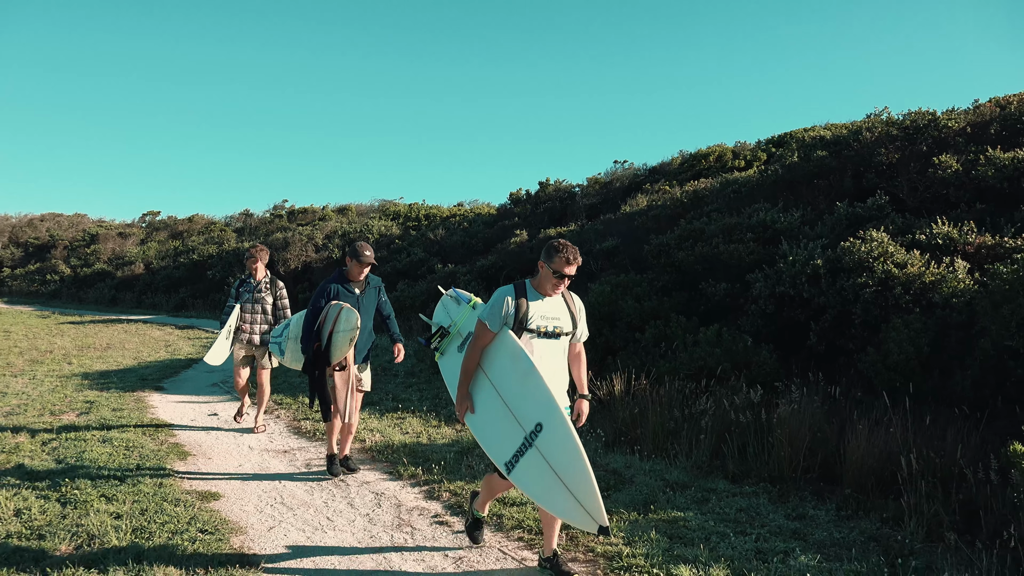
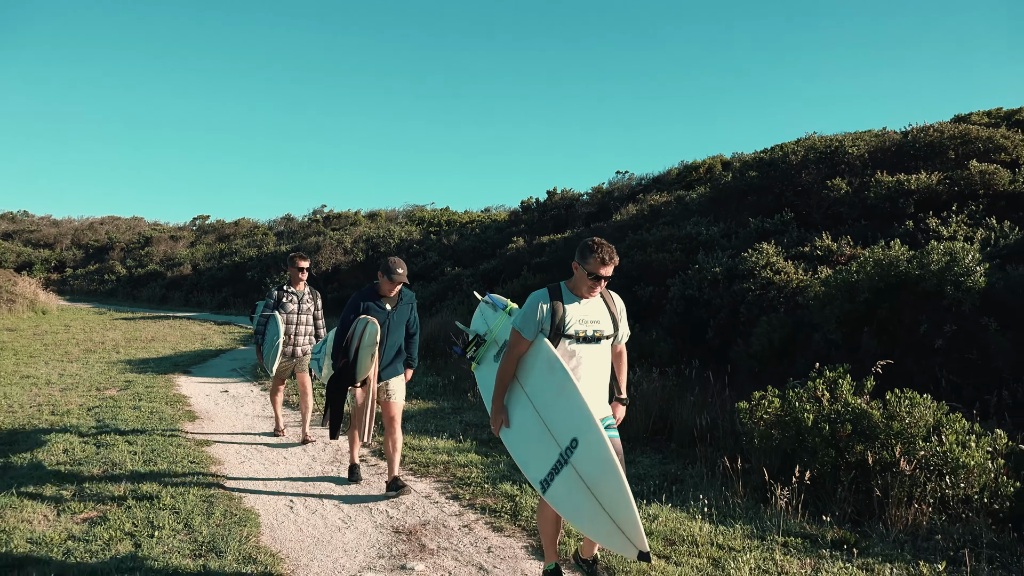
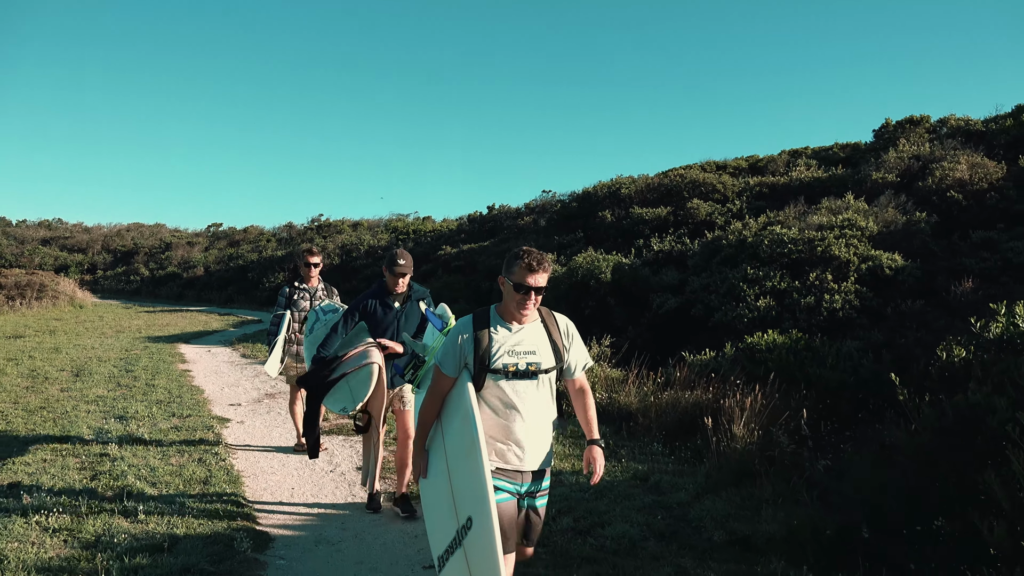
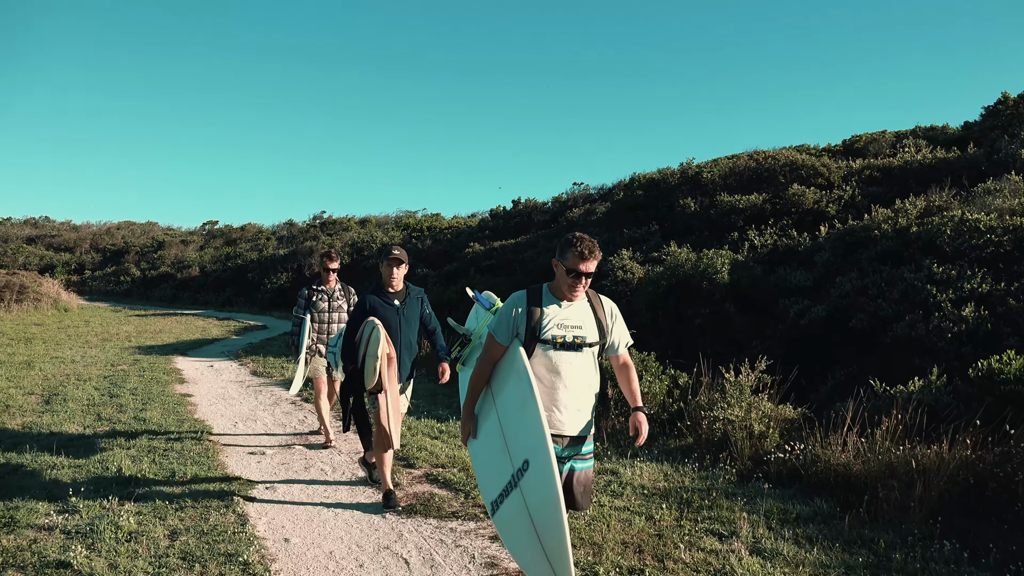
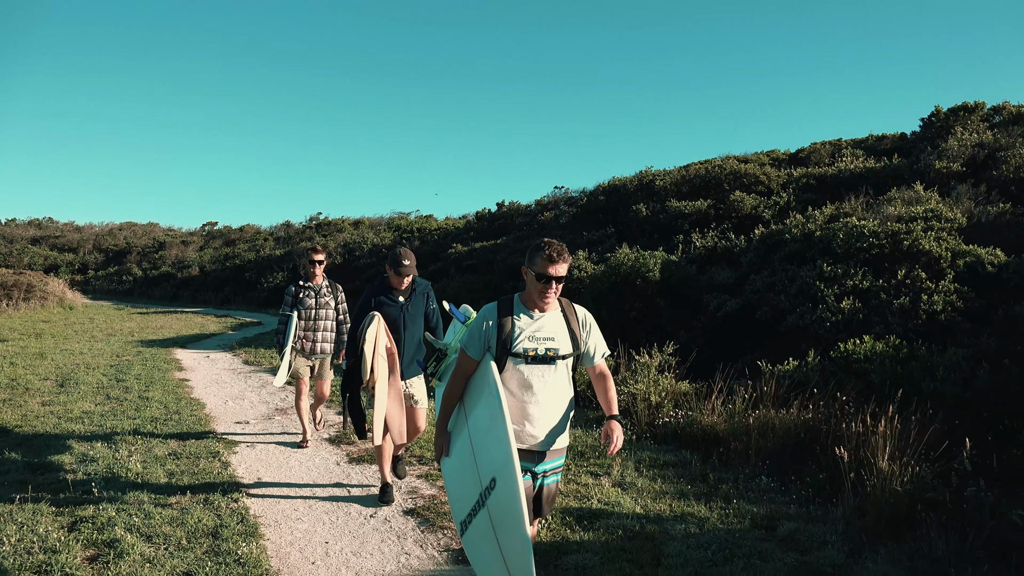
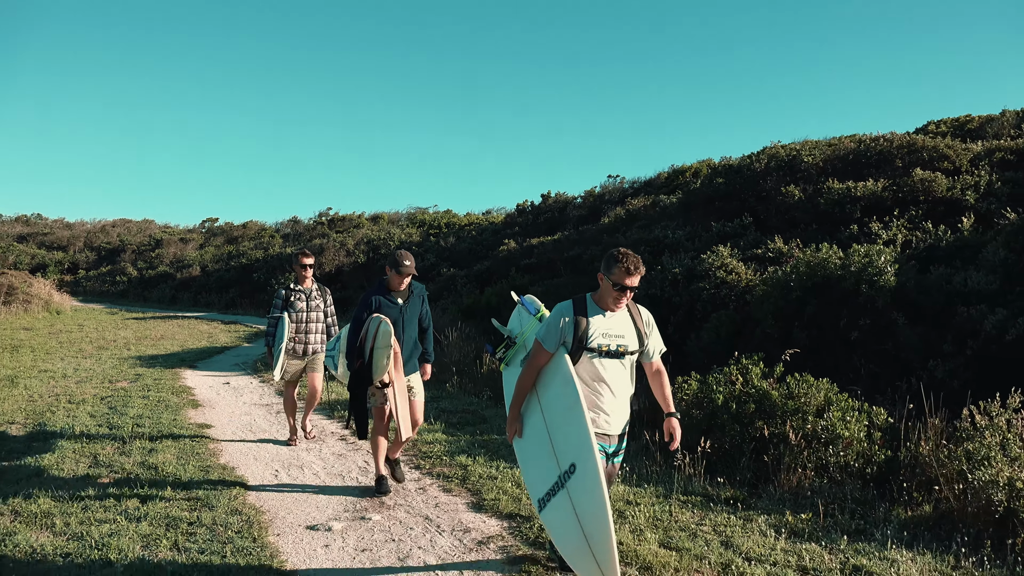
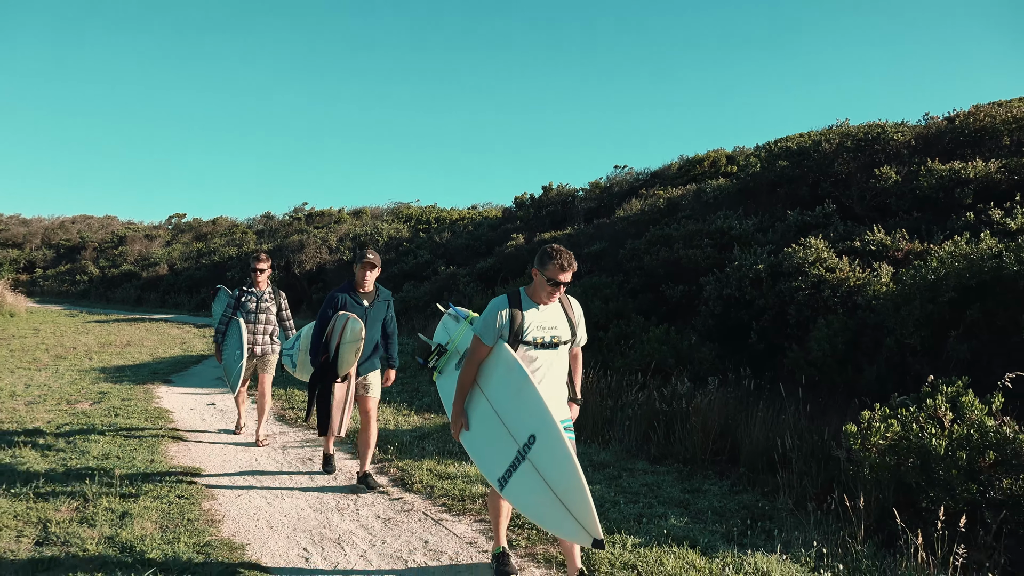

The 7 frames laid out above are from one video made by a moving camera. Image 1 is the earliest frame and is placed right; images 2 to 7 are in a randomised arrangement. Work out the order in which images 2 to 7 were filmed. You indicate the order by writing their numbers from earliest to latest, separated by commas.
7, 2, 6, 4, 5, 3
